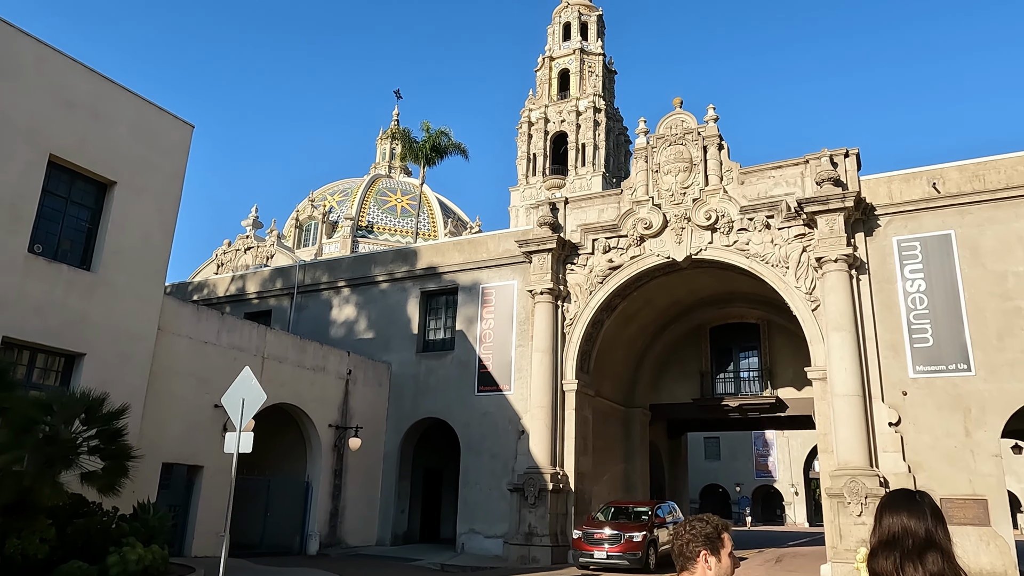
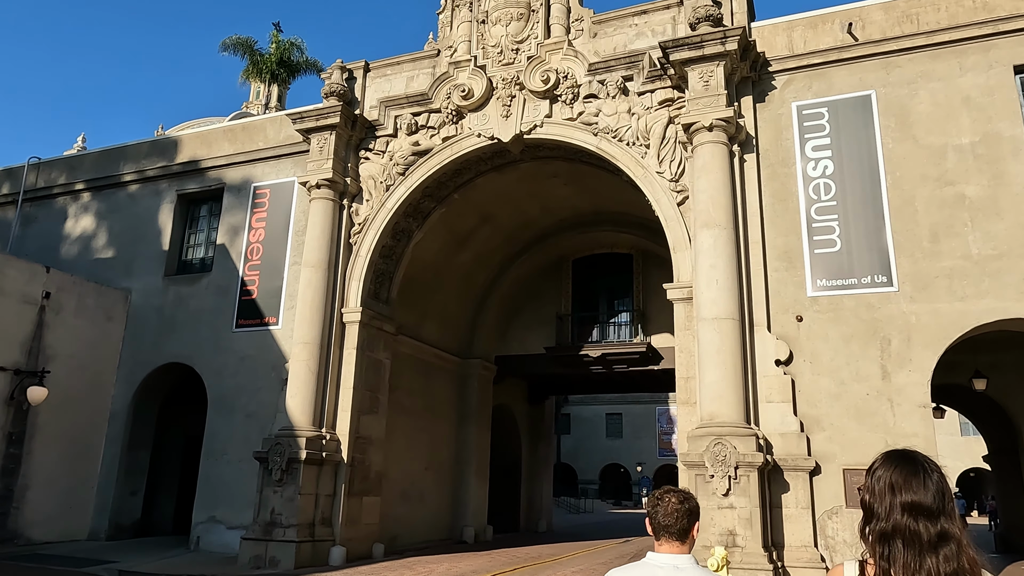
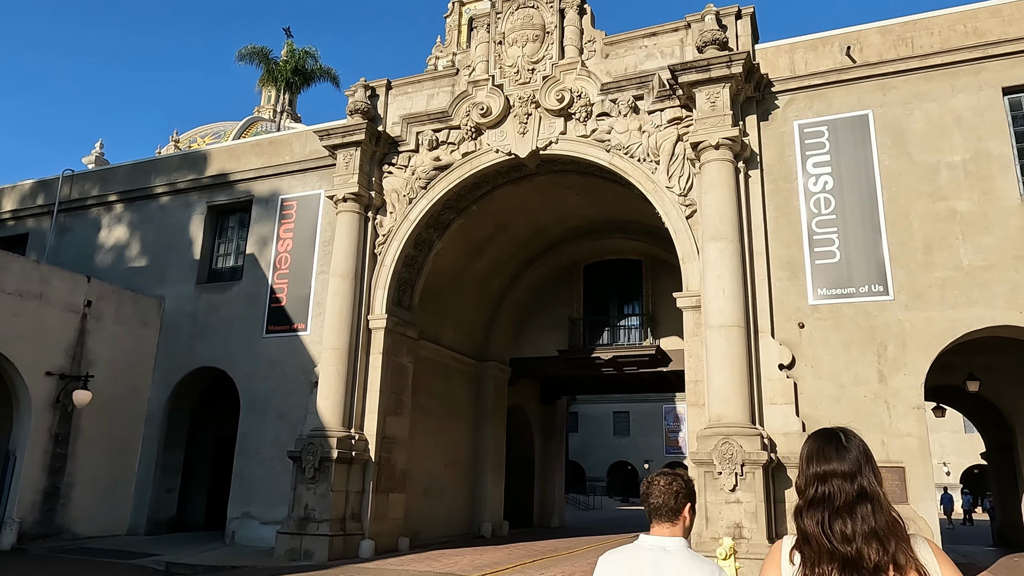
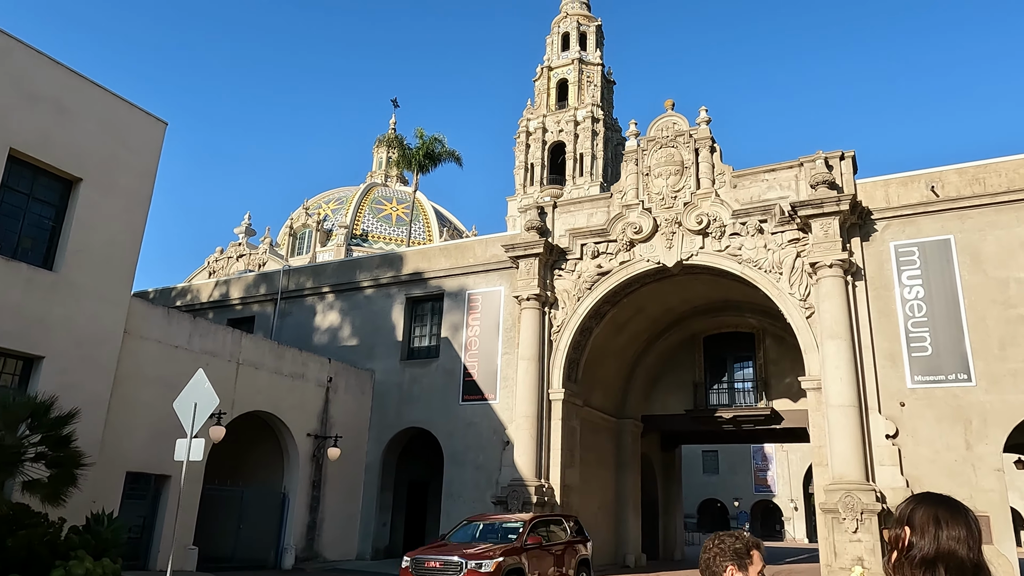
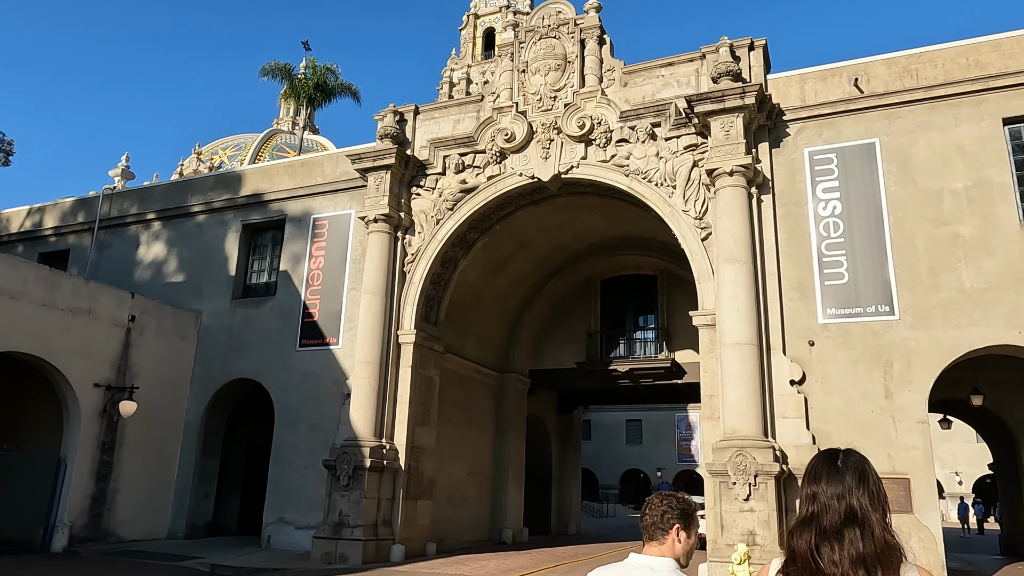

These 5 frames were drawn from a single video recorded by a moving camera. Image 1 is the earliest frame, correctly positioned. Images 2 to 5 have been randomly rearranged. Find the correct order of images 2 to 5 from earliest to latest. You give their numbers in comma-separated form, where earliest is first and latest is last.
4, 5, 3, 2
